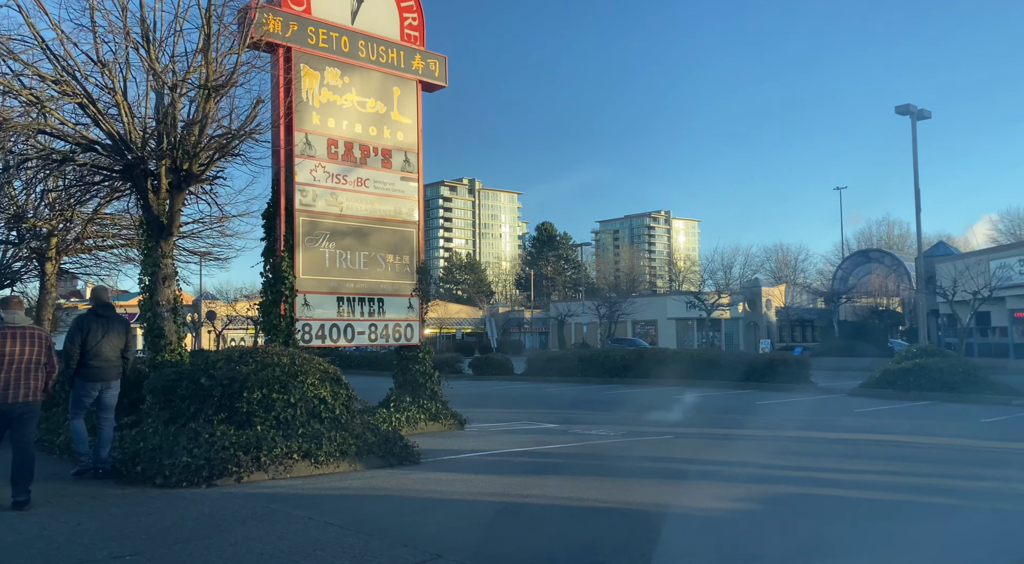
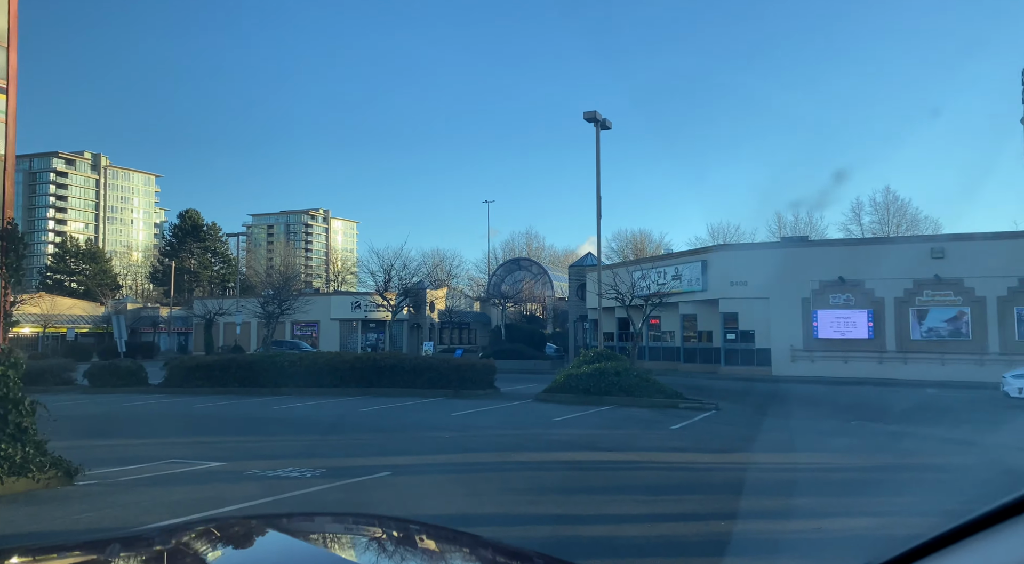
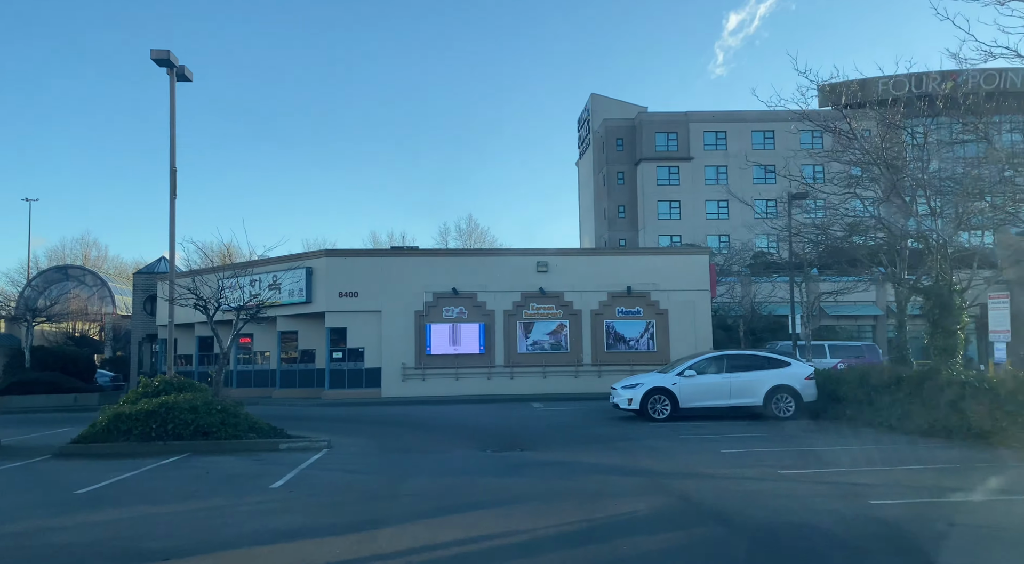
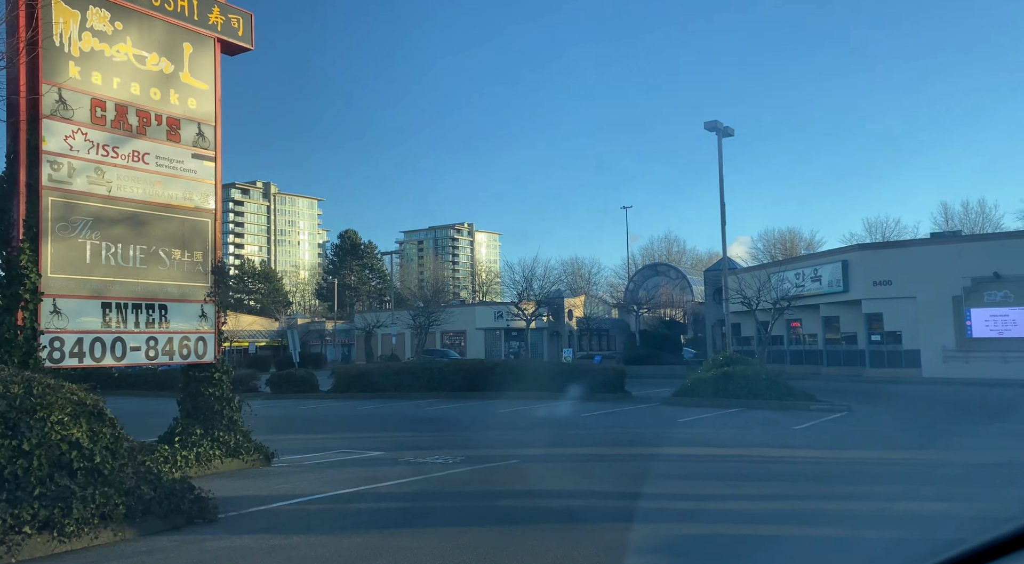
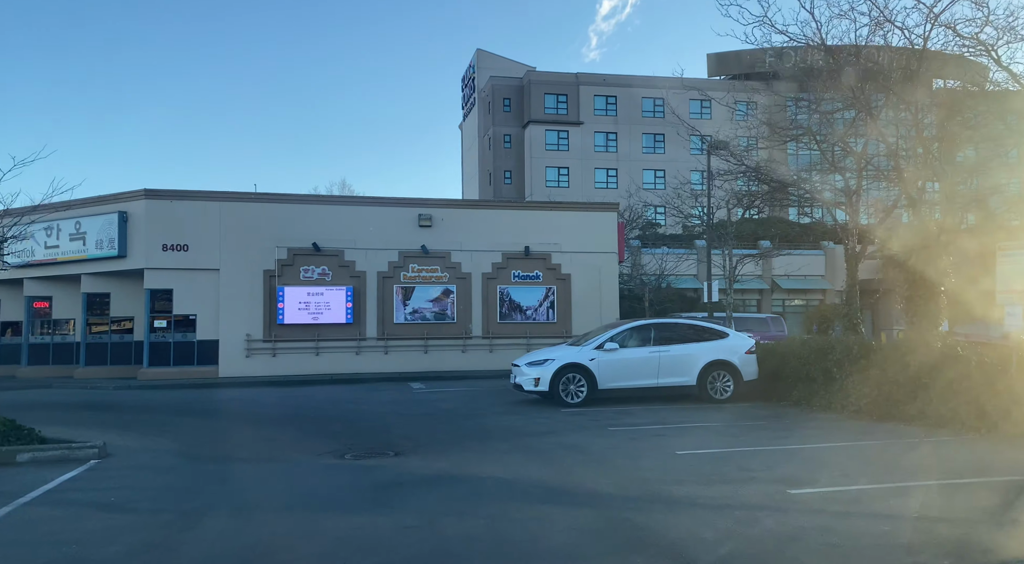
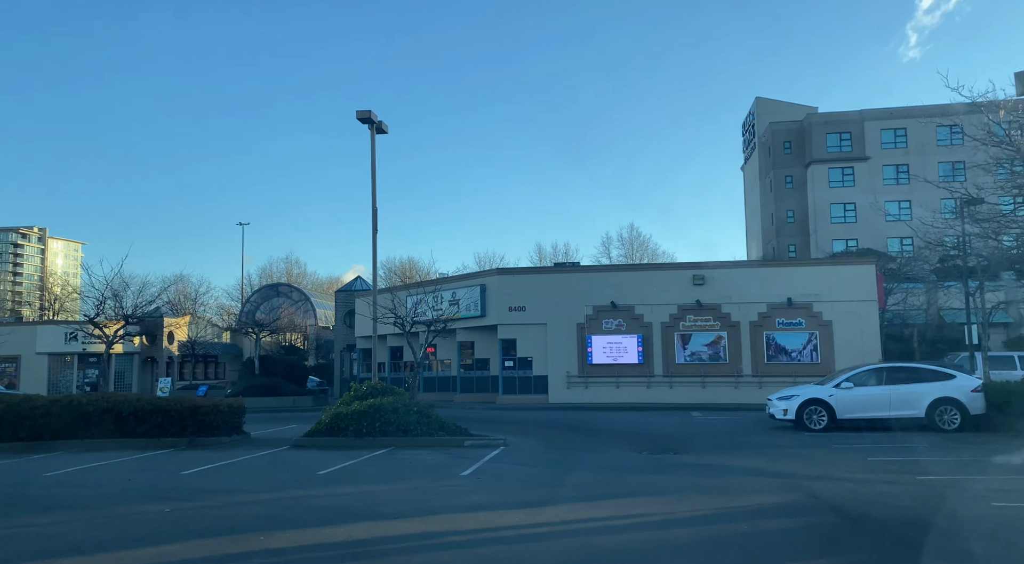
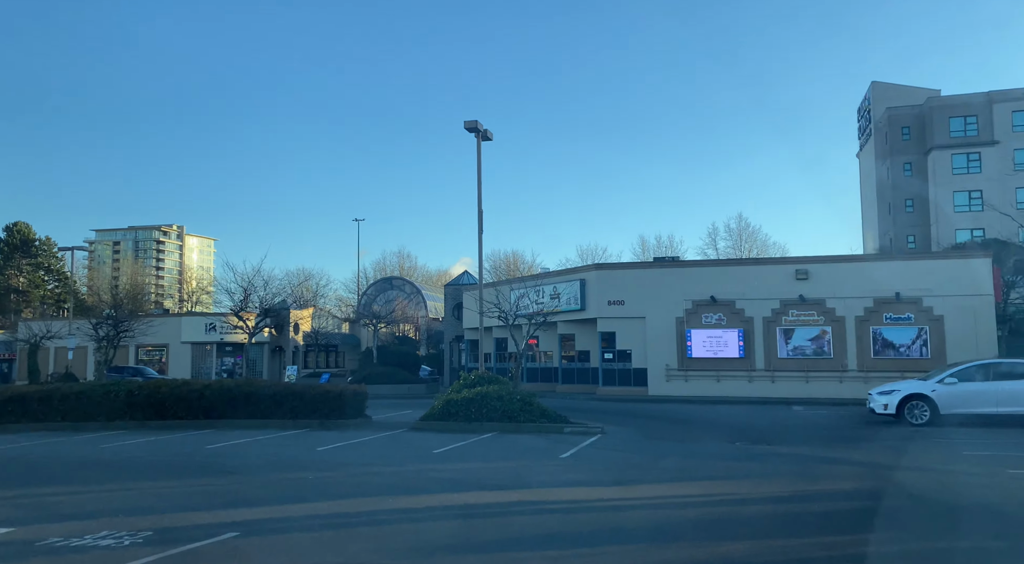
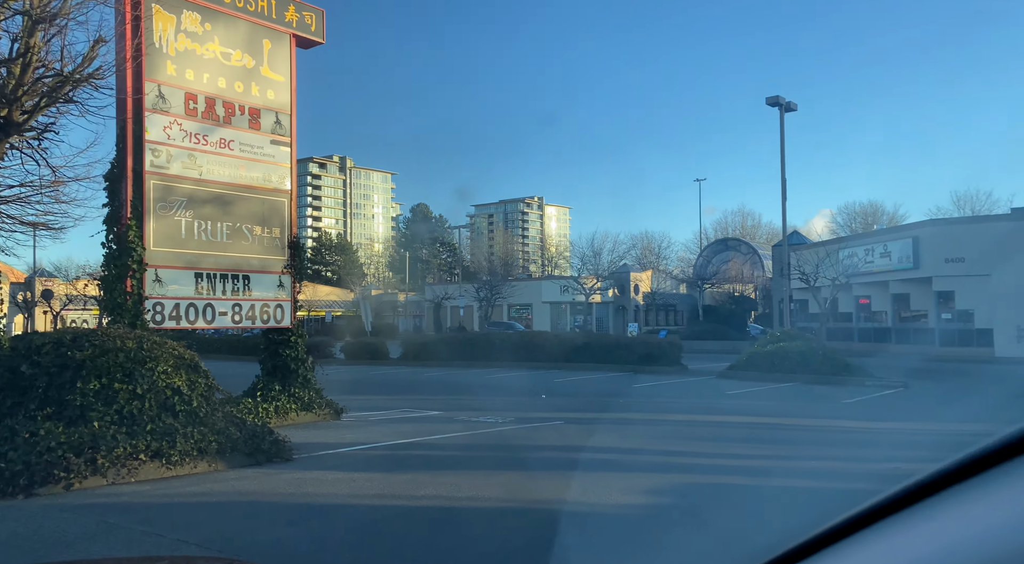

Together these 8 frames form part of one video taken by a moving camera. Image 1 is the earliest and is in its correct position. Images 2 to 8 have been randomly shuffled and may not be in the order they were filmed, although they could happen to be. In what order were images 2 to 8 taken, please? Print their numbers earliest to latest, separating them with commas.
8, 4, 2, 7, 6, 3, 5
